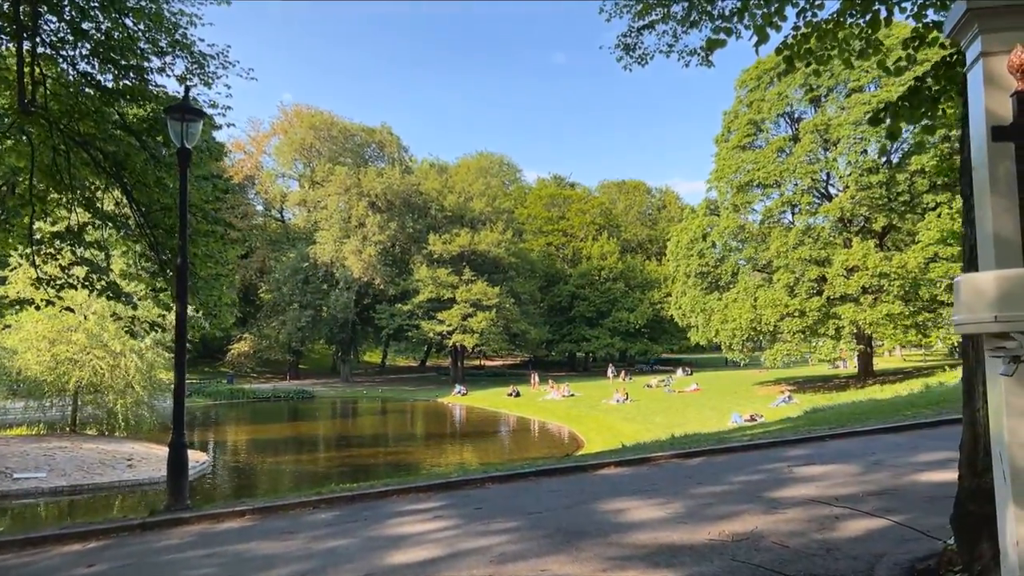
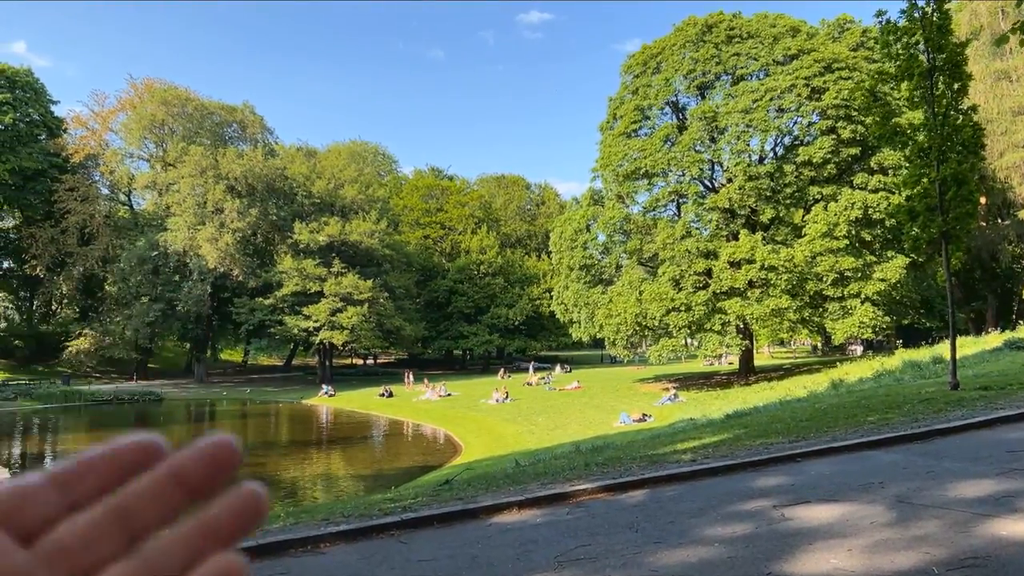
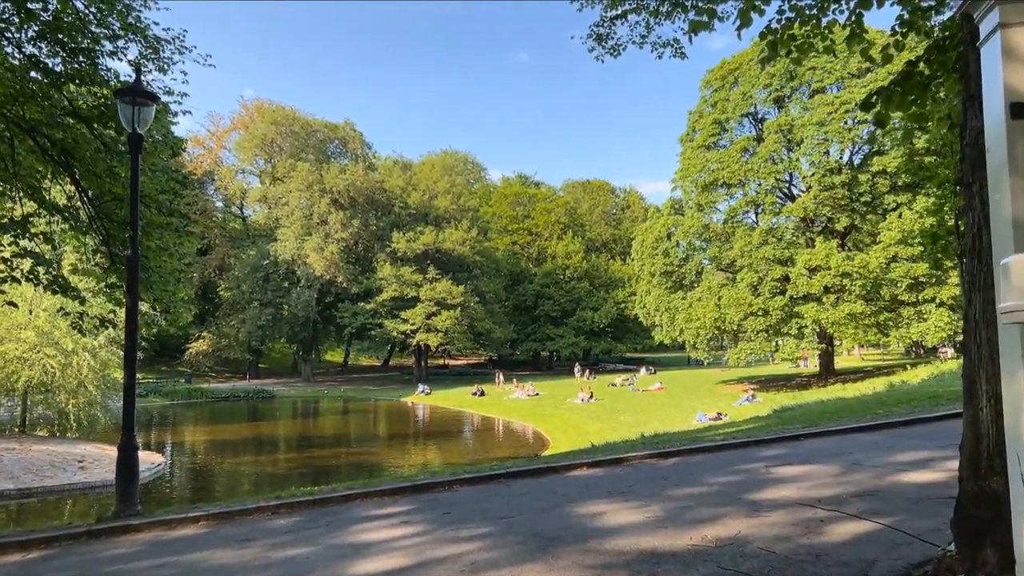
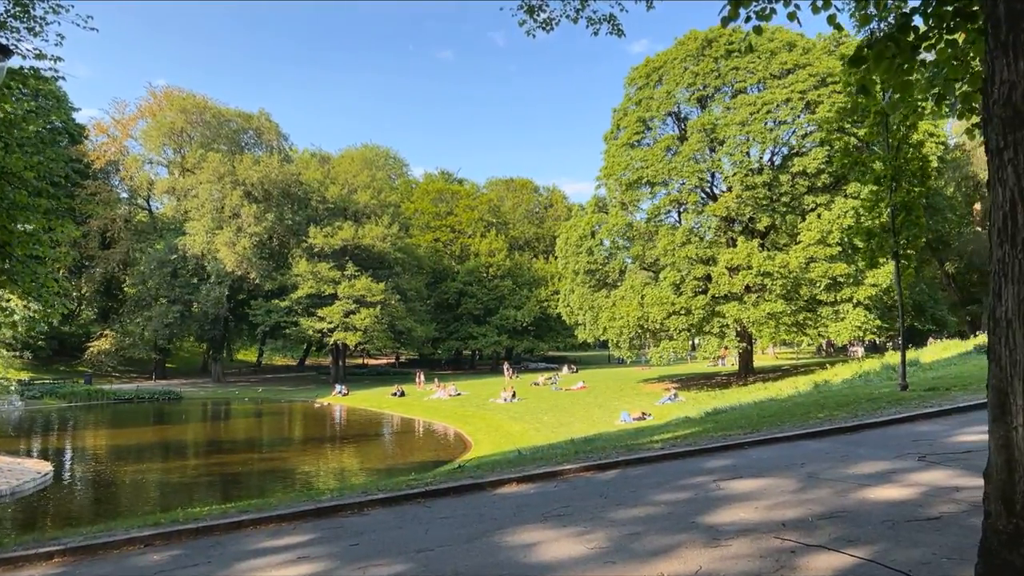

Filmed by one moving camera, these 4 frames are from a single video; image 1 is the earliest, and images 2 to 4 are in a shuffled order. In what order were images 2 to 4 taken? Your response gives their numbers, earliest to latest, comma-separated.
3, 4, 2
